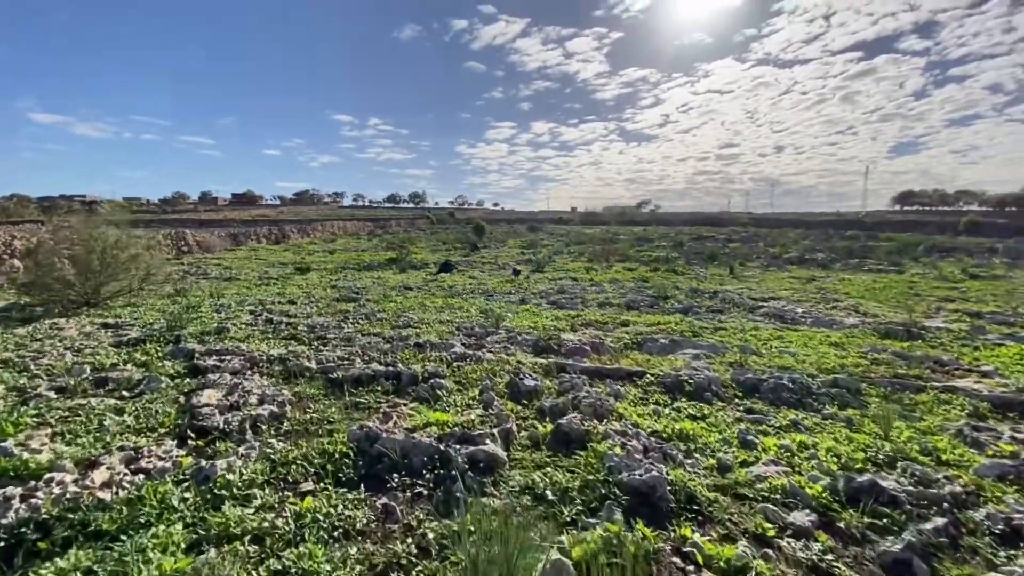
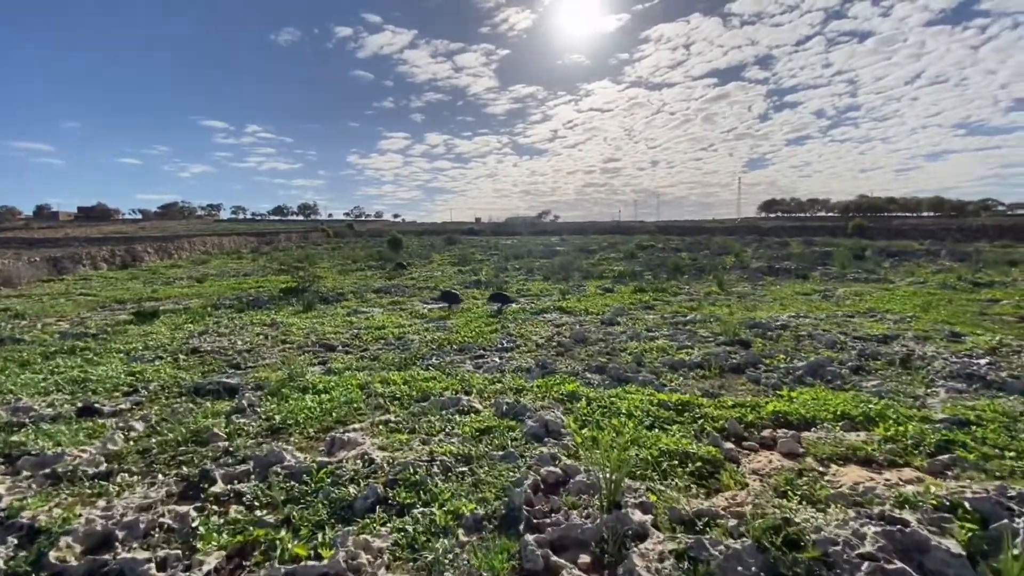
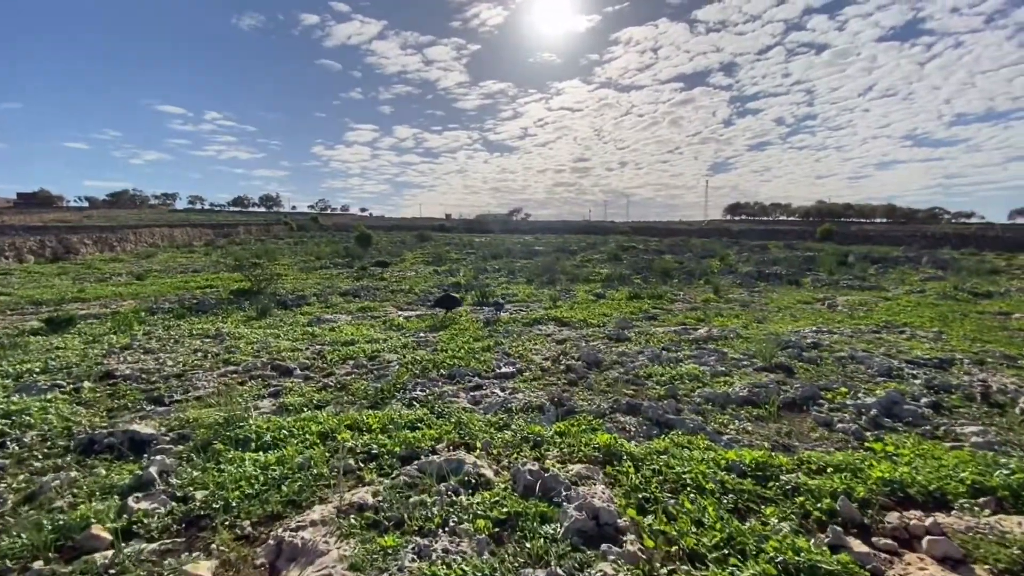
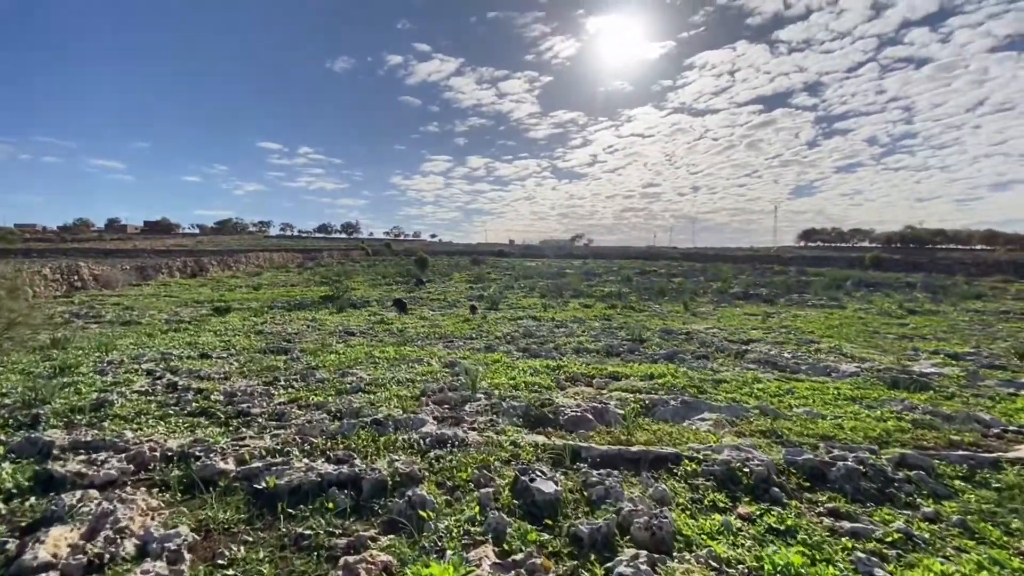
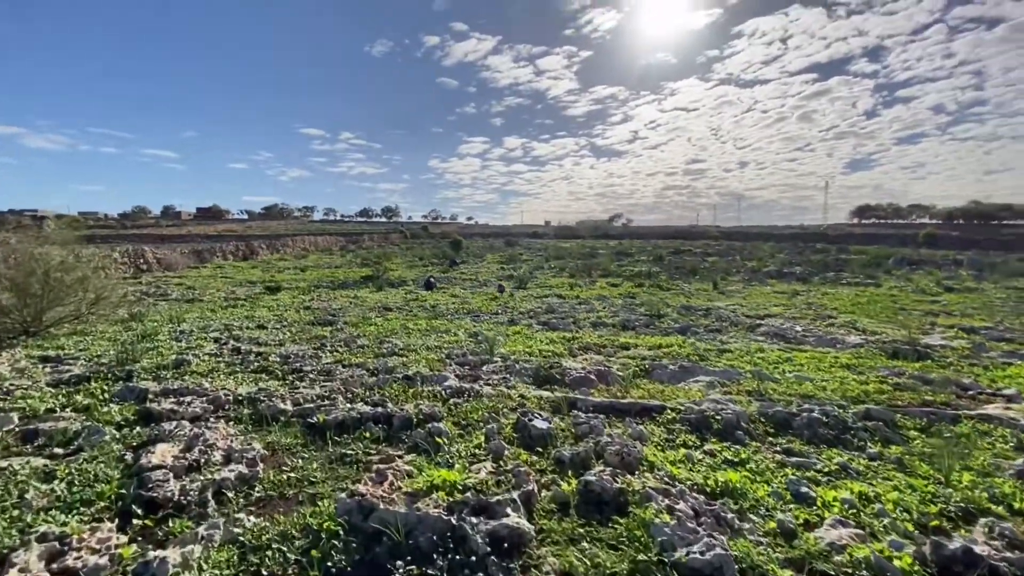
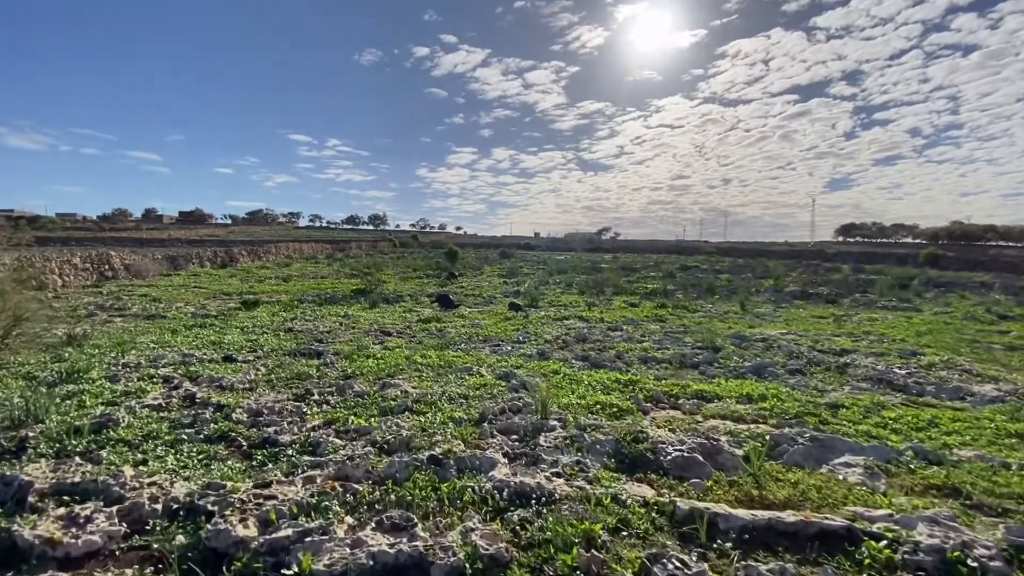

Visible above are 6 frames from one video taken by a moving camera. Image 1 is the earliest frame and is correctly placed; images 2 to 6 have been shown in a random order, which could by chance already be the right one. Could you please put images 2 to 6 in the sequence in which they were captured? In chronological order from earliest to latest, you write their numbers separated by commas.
5, 4, 6, 2, 3
